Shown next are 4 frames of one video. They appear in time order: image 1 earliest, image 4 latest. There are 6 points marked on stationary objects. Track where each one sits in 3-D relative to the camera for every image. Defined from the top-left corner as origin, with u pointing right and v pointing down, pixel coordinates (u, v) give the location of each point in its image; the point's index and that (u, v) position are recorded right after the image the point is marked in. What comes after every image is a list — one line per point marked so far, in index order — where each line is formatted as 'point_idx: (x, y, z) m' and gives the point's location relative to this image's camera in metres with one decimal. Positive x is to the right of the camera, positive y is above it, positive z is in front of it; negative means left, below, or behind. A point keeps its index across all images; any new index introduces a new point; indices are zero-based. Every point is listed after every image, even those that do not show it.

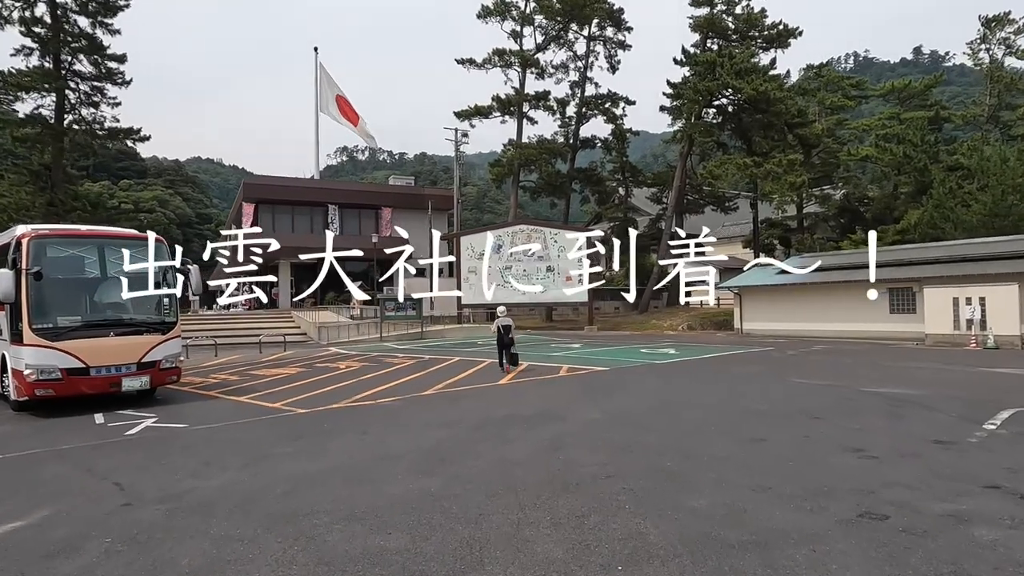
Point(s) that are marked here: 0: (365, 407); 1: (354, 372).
0: (-2.3, -1.9, +10.4) m
1: (-4.0, -2.1, +16.6) m
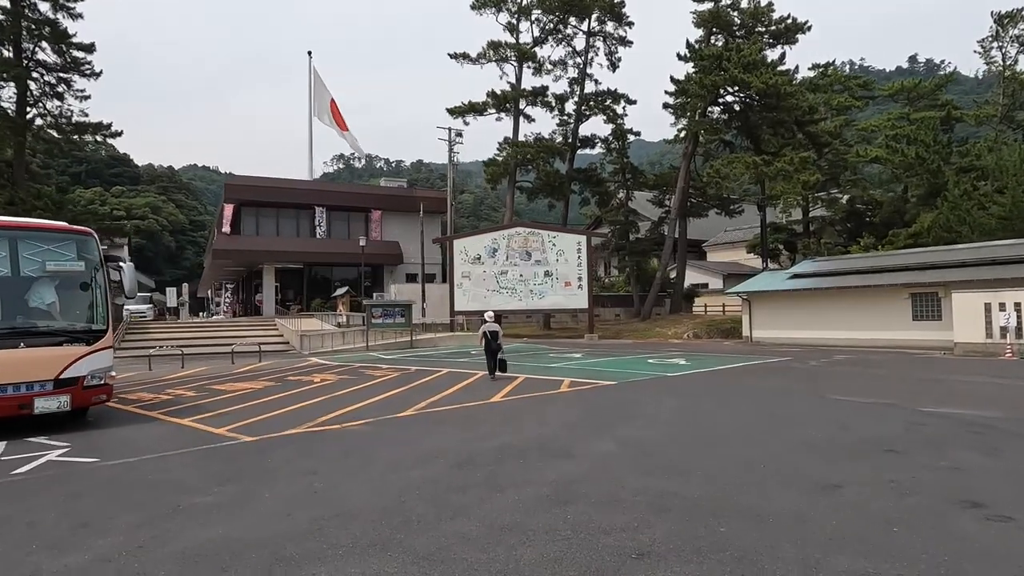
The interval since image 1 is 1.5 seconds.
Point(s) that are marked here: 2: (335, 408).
0: (-2.4, -1.9, +8.6) m
1: (-4.1, -2.2, +14.8) m
2: (-3.0, -2.0, +11.3) m
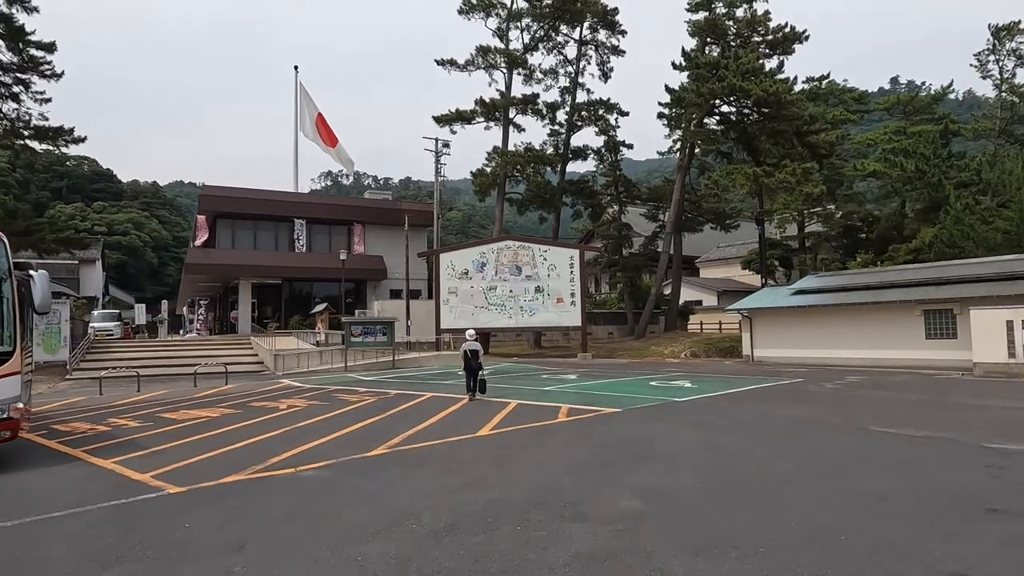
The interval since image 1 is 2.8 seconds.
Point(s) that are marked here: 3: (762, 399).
0: (-2.5, -2.0, +6.9) m
1: (-4.3, -2.5, +13.1) m
2: (-3.1, -2.2, +9.6) m
3: (+5.5, -2.5, +14.7) m
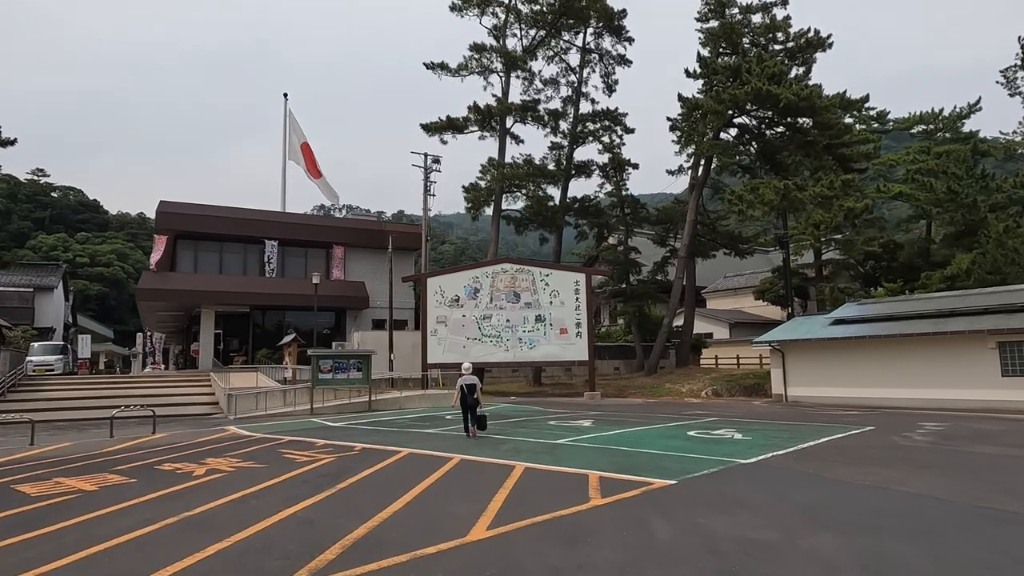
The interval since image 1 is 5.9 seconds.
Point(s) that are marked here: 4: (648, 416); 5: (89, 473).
0: (-2.3, -2.0, +3.2) m
1: (-4.2, -2.7, +9.3) m
2: (-3.0, -2.3, +5.8) m
3: (+5.6, -2.8, +11.0) m
4: (+3.9, -3.7, +19.3) m
5: (-6.3, -2.8, +10.0) m
